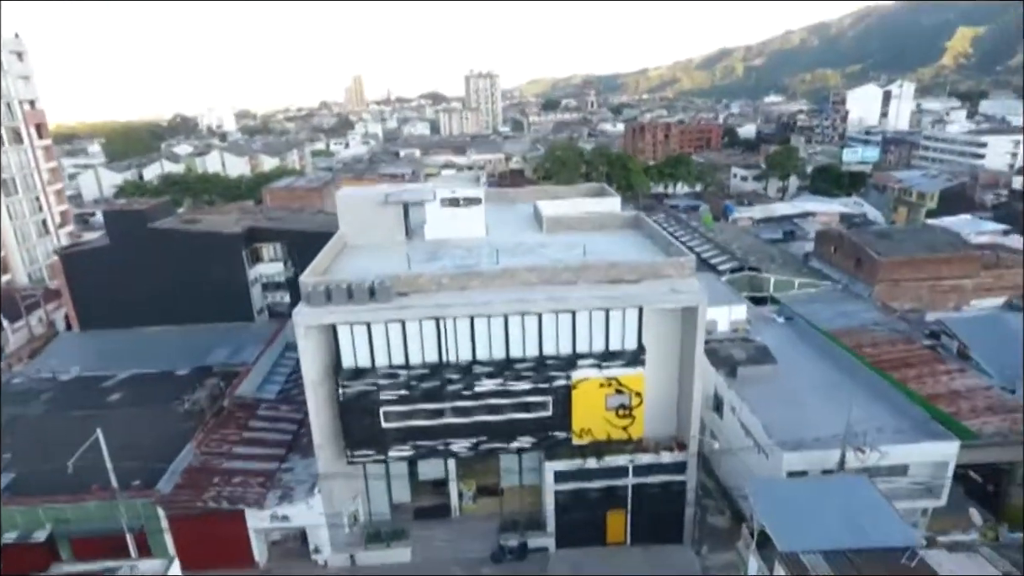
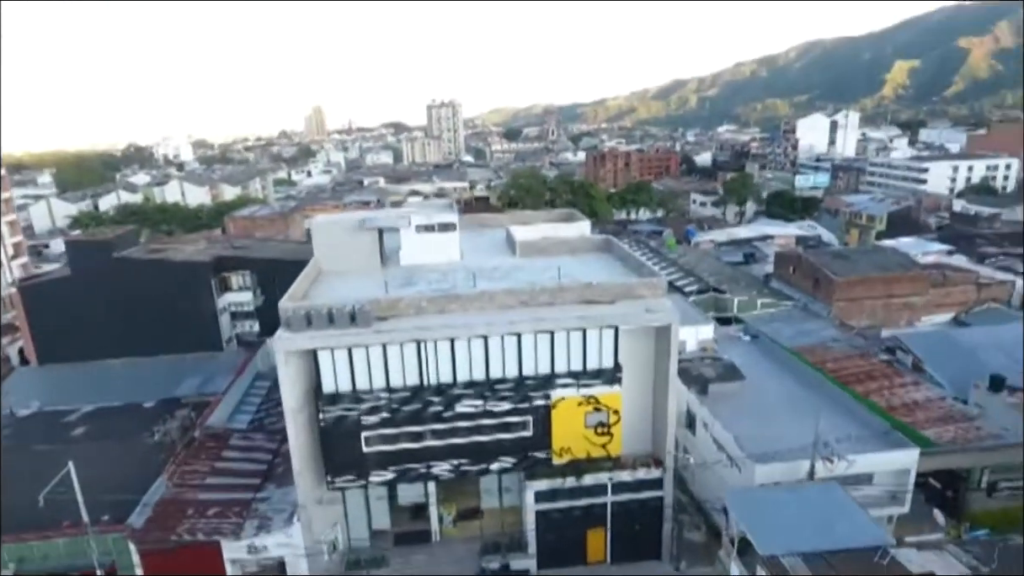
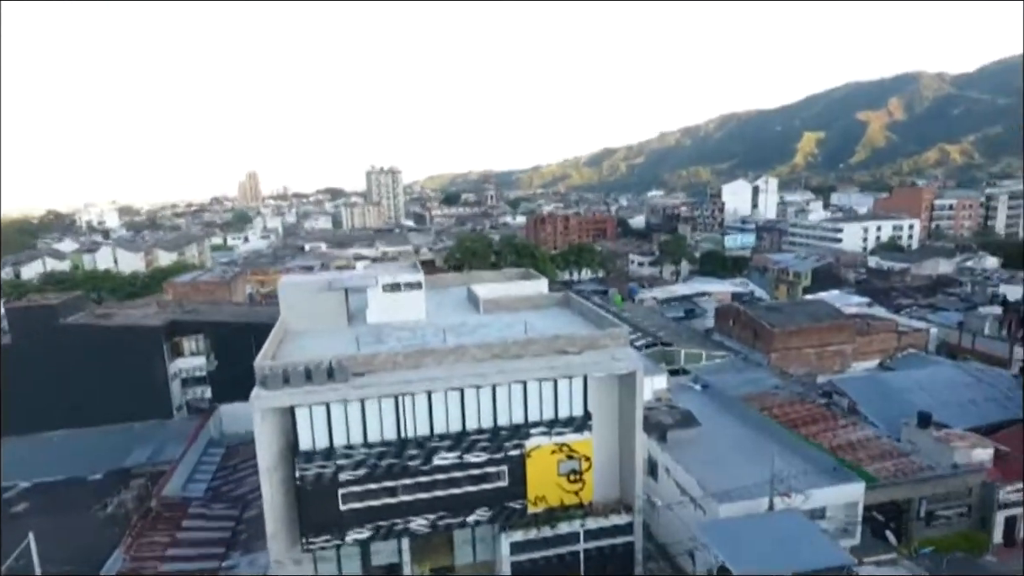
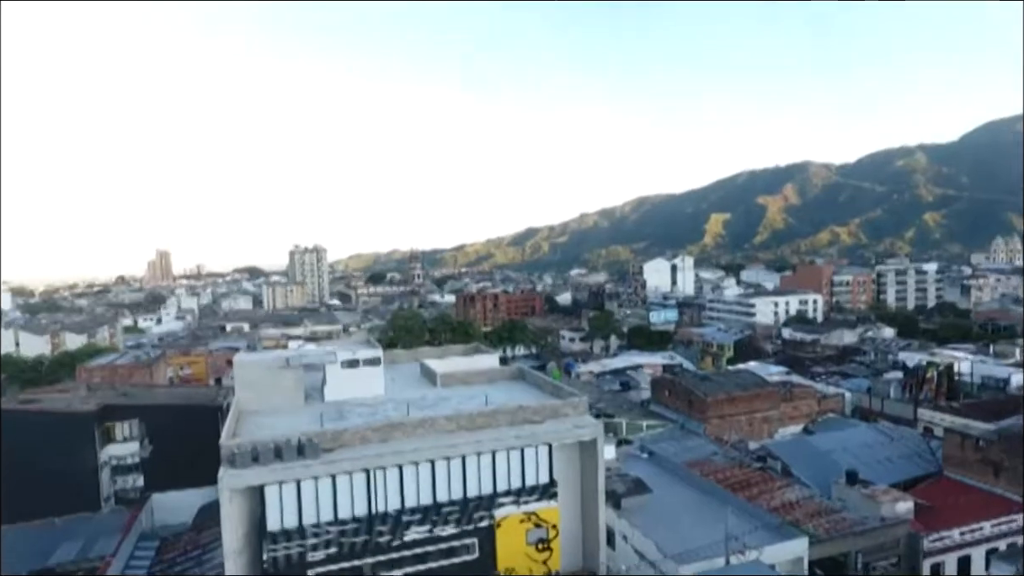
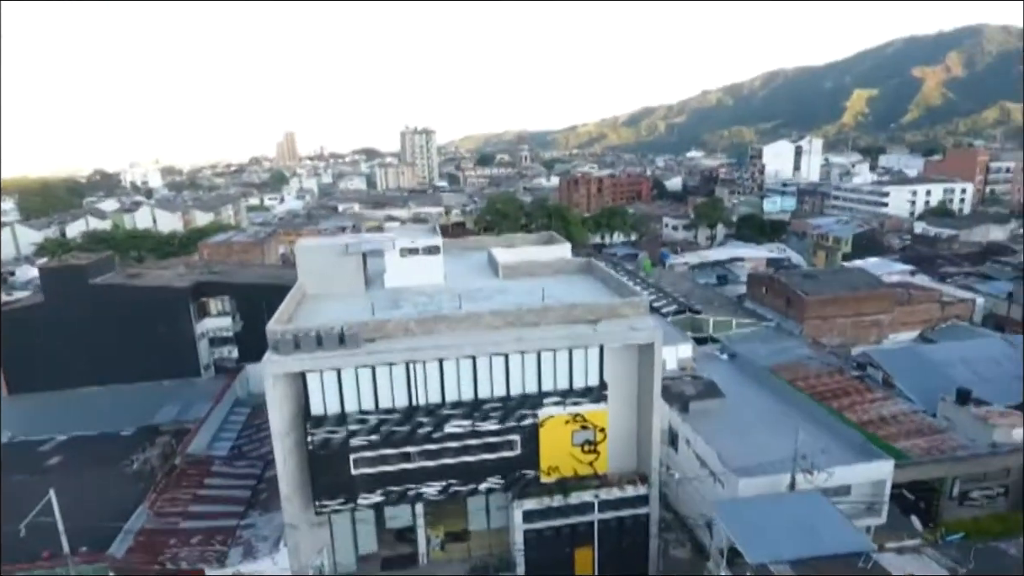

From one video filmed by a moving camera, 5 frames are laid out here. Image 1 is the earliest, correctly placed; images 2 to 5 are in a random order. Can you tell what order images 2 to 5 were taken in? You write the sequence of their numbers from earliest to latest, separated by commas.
2, 5, 3, 4
